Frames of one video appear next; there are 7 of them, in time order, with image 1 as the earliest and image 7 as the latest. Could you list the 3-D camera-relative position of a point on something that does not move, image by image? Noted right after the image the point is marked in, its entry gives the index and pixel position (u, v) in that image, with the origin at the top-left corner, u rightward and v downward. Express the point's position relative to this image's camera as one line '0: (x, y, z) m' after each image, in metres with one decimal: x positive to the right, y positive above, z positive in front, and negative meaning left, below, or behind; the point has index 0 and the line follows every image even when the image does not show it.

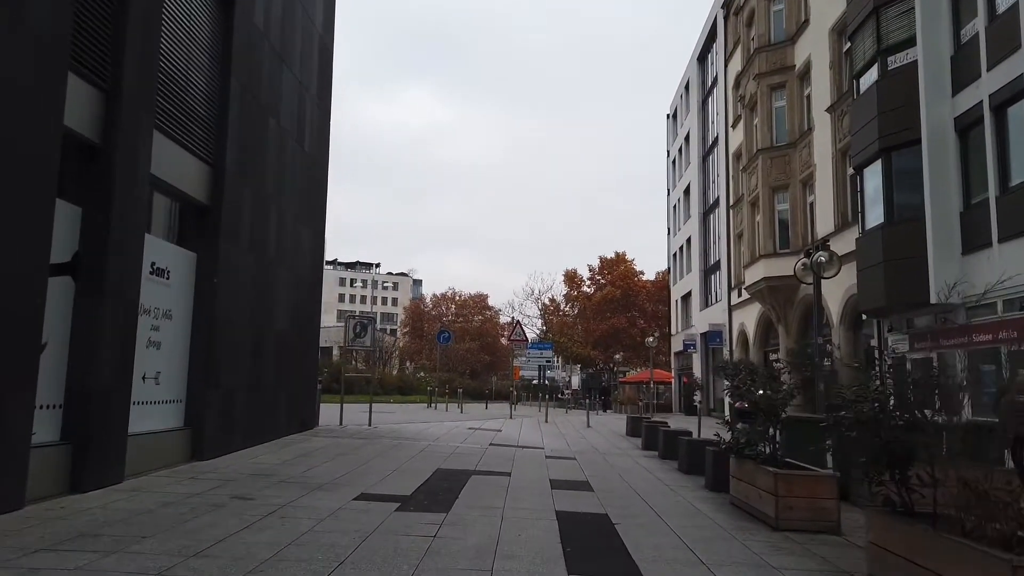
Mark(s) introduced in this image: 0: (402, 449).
0: (-2.0, -2.9, +13.4) m
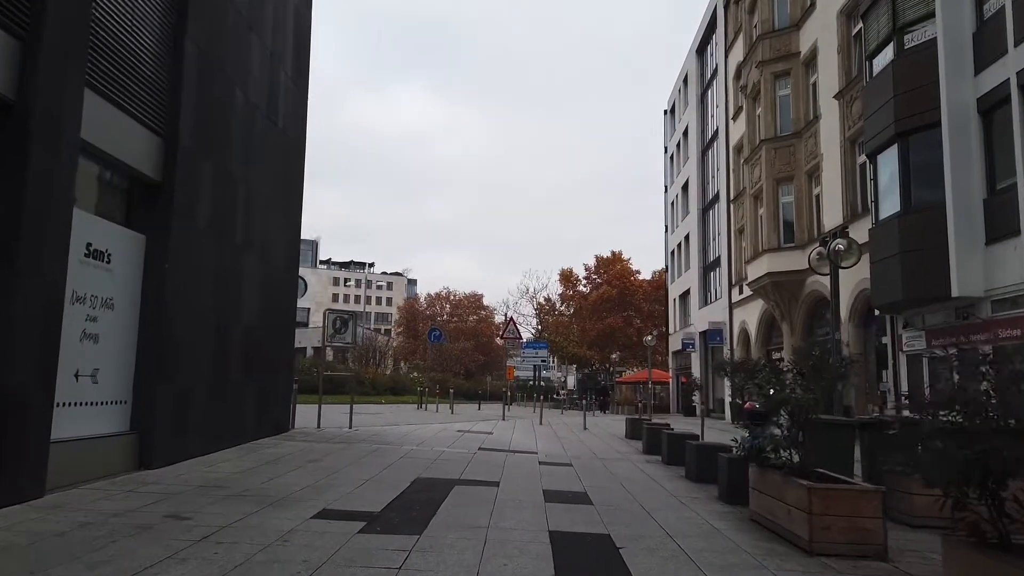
0: (-2.2, -2.8, +12.2) m
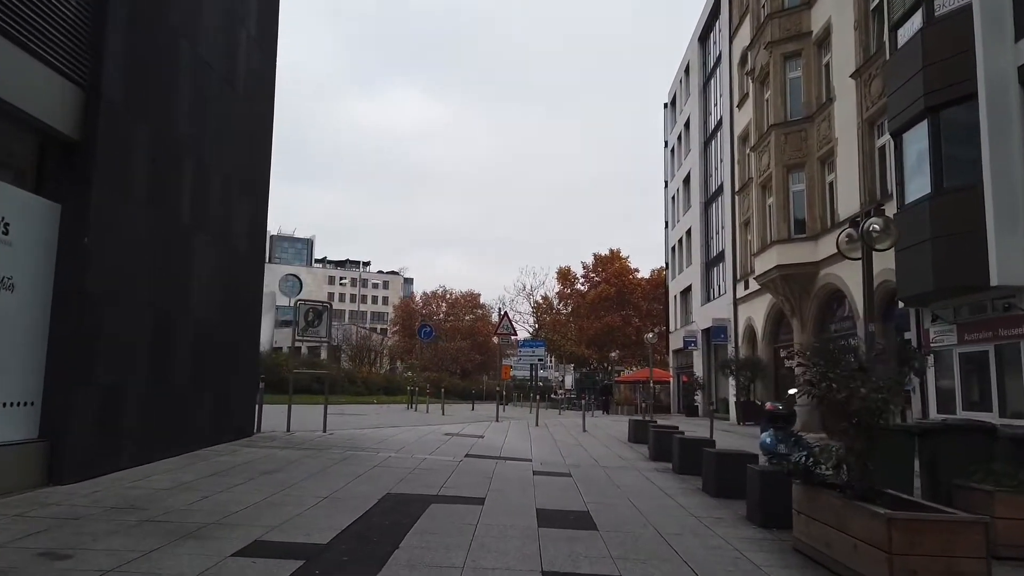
0: (-2.3, -2.5, +10.6) m
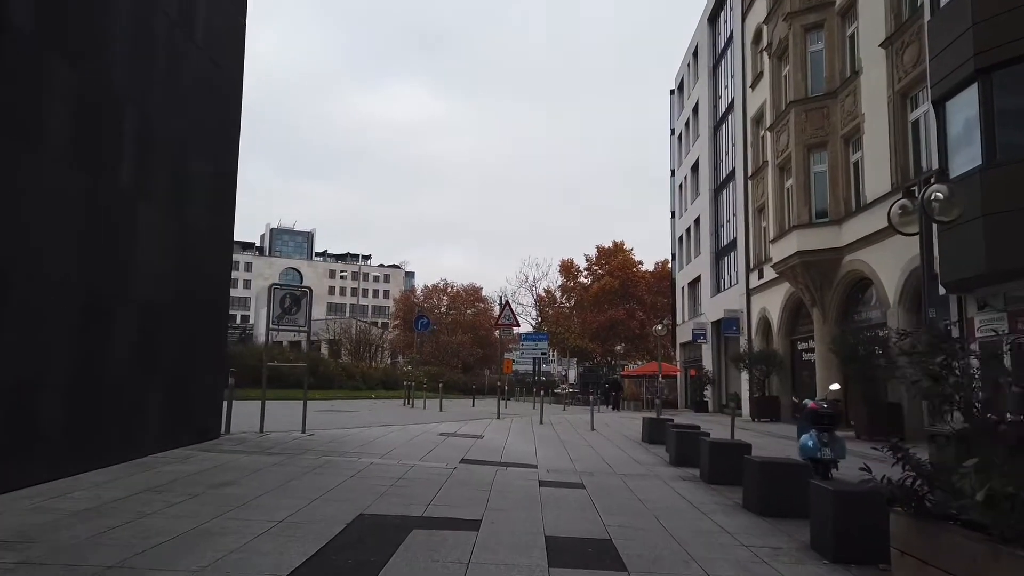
0: (-2.3, -2.3, +9.0) m
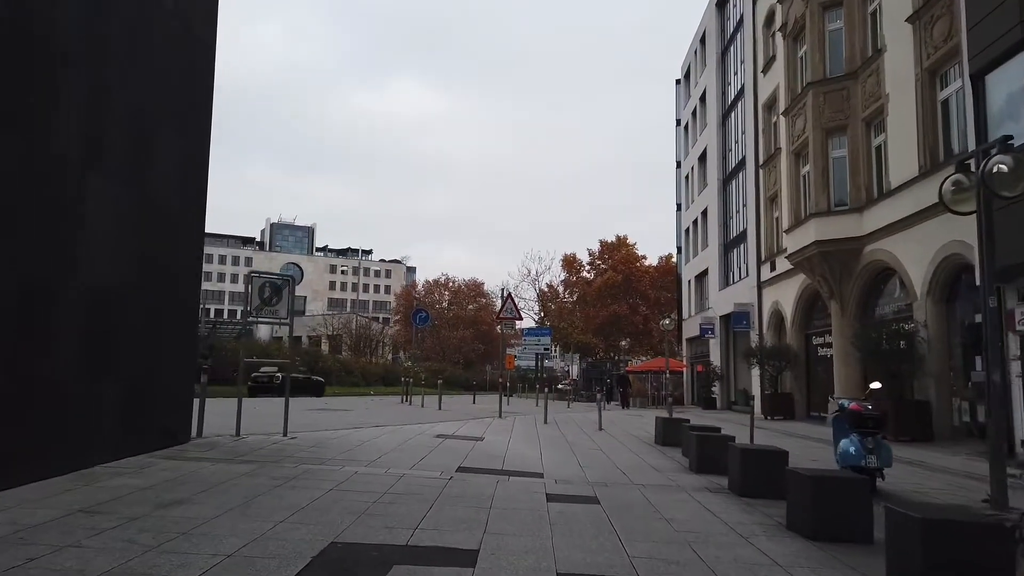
0: (-2.2, -2.1, +7.9) m
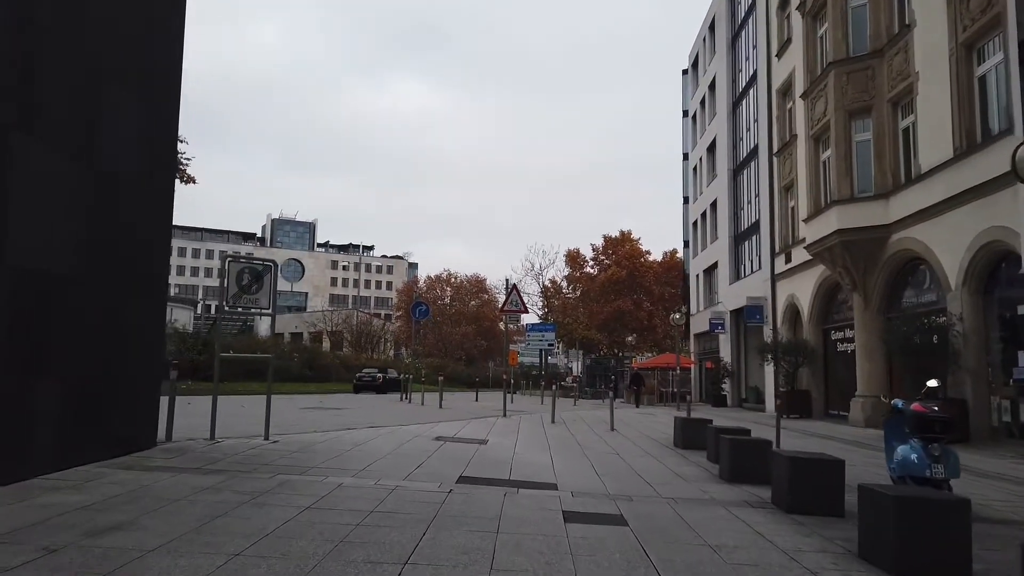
0: (-2.2, -1.9, +6.7) m
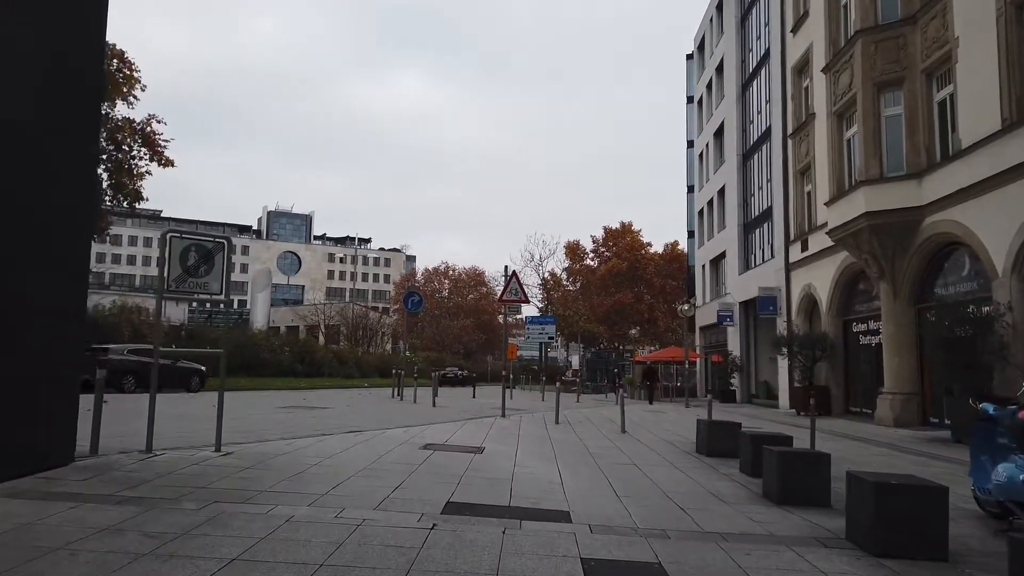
0: (-2.1, -1.7, +4.9) m
